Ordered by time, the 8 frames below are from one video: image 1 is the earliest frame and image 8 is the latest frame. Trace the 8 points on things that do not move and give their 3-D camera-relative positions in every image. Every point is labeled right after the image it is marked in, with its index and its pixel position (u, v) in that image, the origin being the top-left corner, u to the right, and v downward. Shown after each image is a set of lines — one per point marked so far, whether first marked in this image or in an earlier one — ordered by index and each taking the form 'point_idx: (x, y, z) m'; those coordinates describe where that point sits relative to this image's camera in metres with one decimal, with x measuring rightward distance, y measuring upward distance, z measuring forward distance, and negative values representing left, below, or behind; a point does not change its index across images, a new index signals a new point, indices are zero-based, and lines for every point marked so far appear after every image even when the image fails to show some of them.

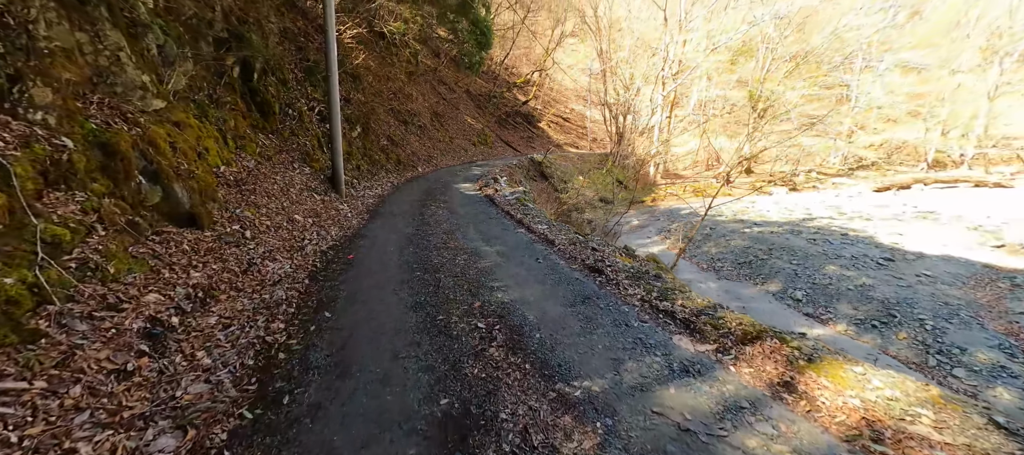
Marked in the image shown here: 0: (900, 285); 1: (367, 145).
0: (+5.4, -0.8, +5.5) m
1: (-2.8, +1.6, +7.8) m
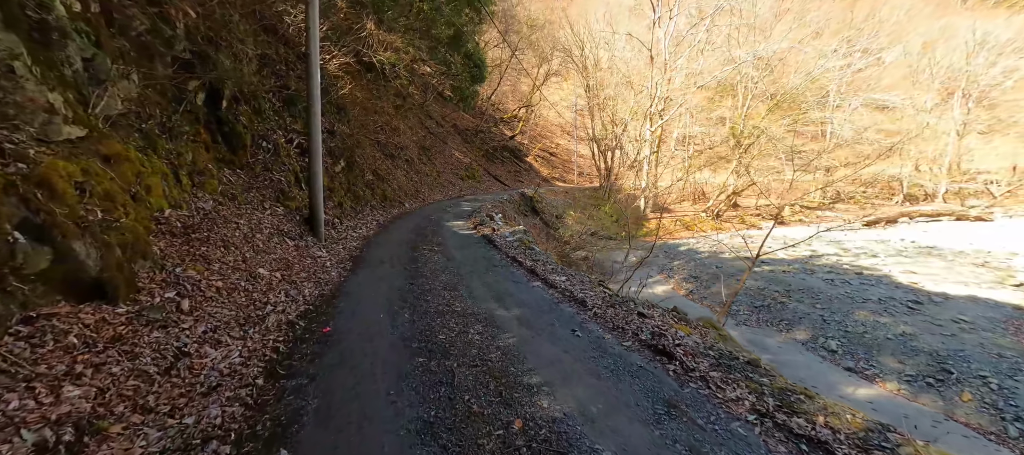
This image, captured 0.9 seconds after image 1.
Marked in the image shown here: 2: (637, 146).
0: (+5.4, -1.3, +5.0) m
1: (-2.9, +0.8, +7.2) m
2: (+4.3, +2.8, +13.9) m
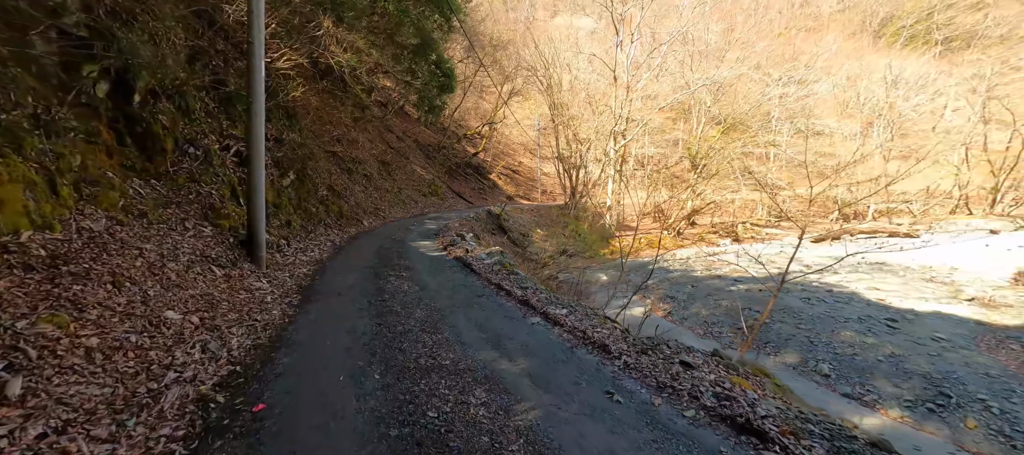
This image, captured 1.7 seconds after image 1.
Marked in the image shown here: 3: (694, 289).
0: (+5.2, -1.6, +4.9) m
1: (-3.3, +0.5, +6.3) m
2: (+3.1, +2.1, +13.8) m
3: (+3.5, -1.2, +7.6) m
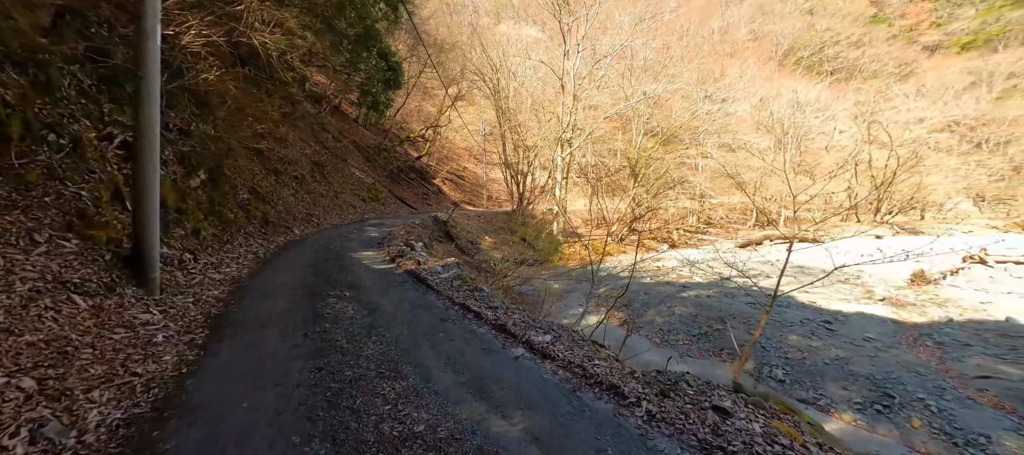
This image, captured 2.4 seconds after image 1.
0: (+4.7, -1.7, +5.2) m
1: (-4.0, +0.4, +5.4) m
2: (+1.3, +1.9, +13.7) m
3: (+2.6, -1.4, +7.6) m
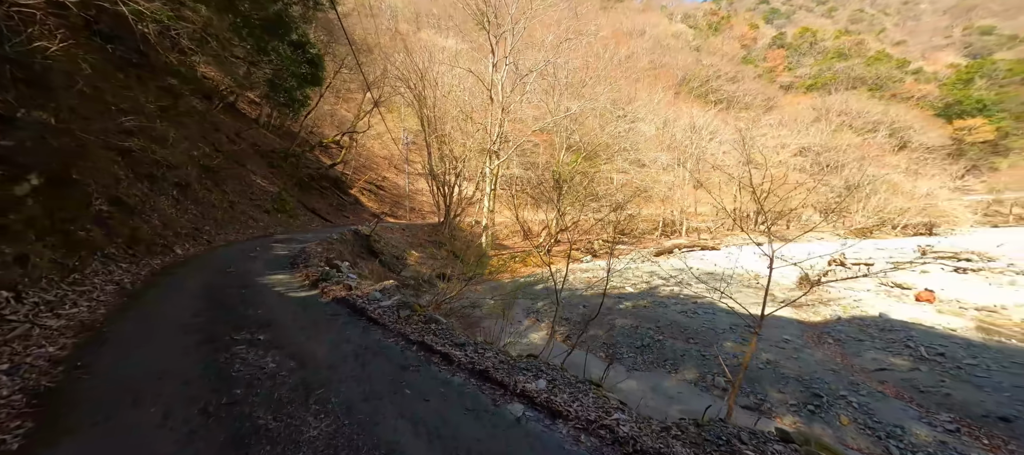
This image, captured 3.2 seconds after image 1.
0: (+3.9, -1.8, +5.6) m
1: (-4.6, +0.2, +4.1) m
2: (-1.2, +1.5, +13.3) m
3: (+1.4, -1.6, +7.6) m
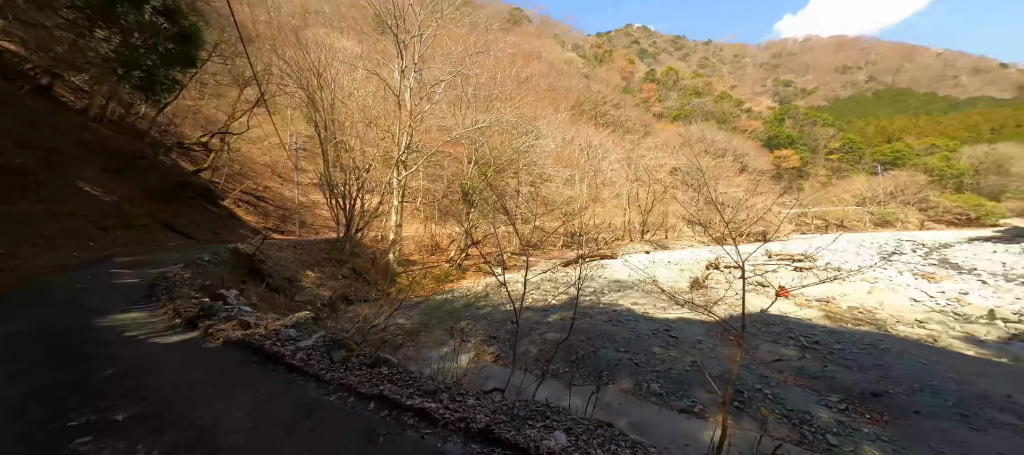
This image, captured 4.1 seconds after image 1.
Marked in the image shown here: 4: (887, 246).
0: (+3.0, -1.9, +6.0) m
1: (-4.9, 0.0, +2.4) m
2: (-4.0, +1.0, +12.3) m
3: (+0.1, -1.8, +7.3) m
4: (+17.0, -0.8, +18.2) m
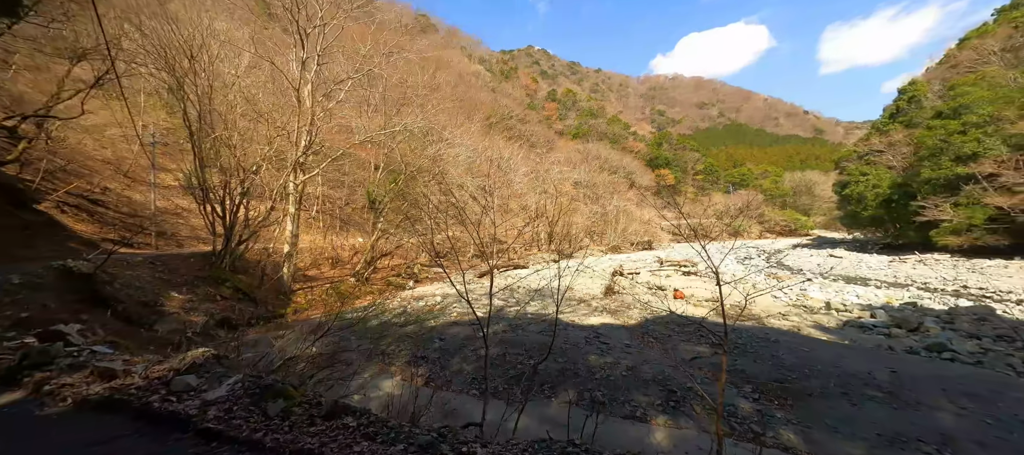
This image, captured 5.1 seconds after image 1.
0: (+2.0, -2.1, +6.2) m
1: (-4.8, -0.1, +0.8) m
2: (-6.4, +0.7, +10.6) m
3: (-1.2, -2.0, +6.7) m
4: (+12.4, -1.3, +21.6) m
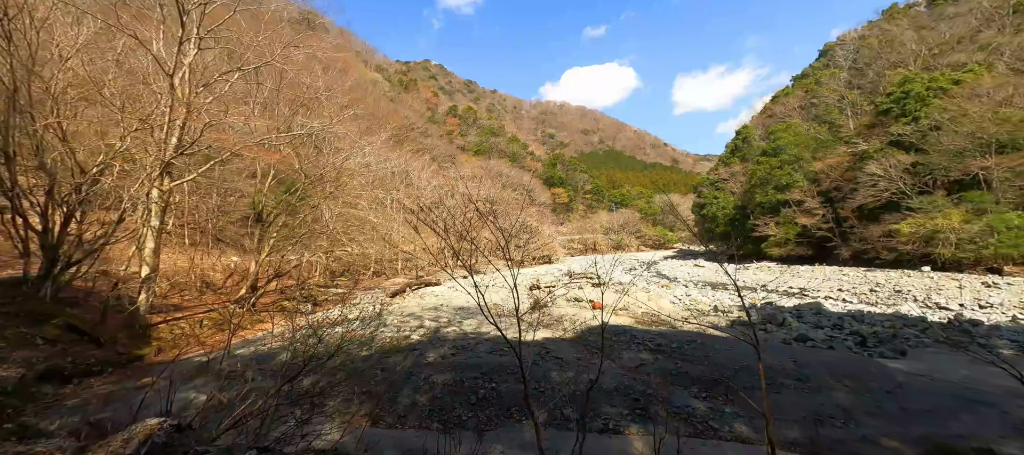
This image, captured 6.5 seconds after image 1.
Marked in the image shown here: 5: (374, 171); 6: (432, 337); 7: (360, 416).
0: (+1.3, -2.3, +6.3) m
1: (-3.7, 0.0, -0.7) m
2: (-8.0, +0.4, +8.3) m
3: (-1.9, -2.2, +5.9) m
4: (+7.0, -2.2, +24.0) m
5: (-5.7, +2.4, +16.5) m
6: (-1.6, -2.1, +7.7) m
7: (-1.9, -2.4, +5.0) m
